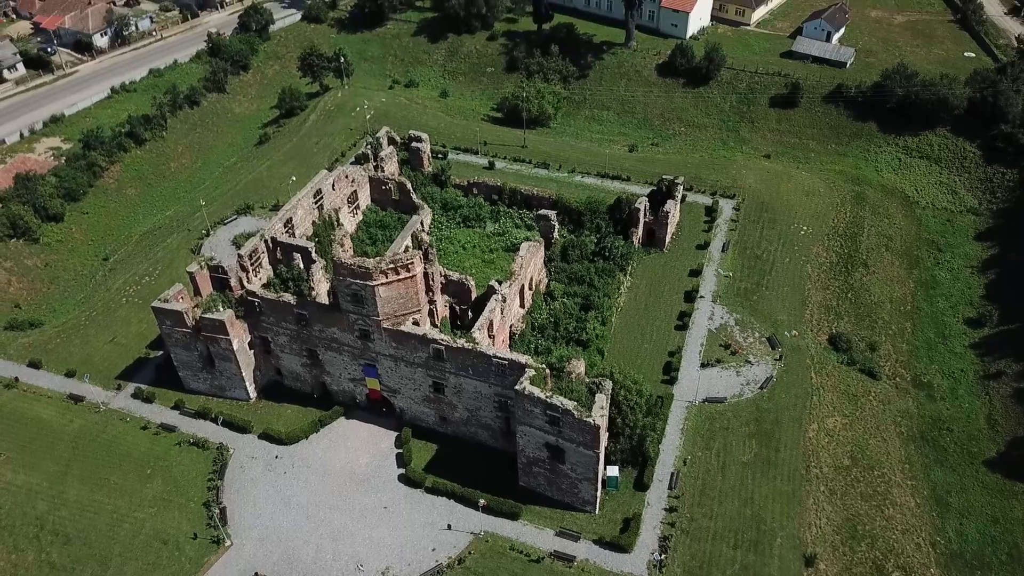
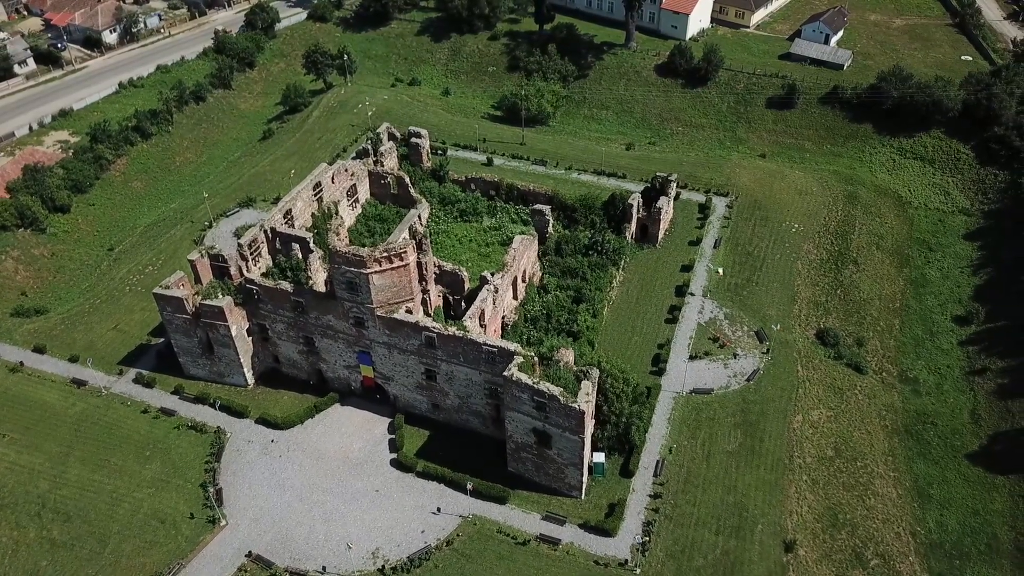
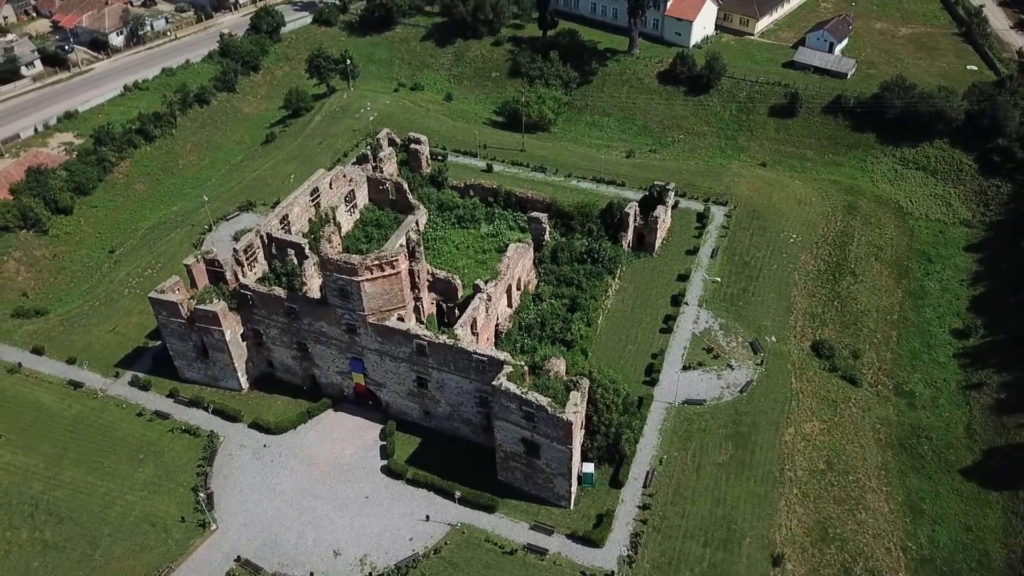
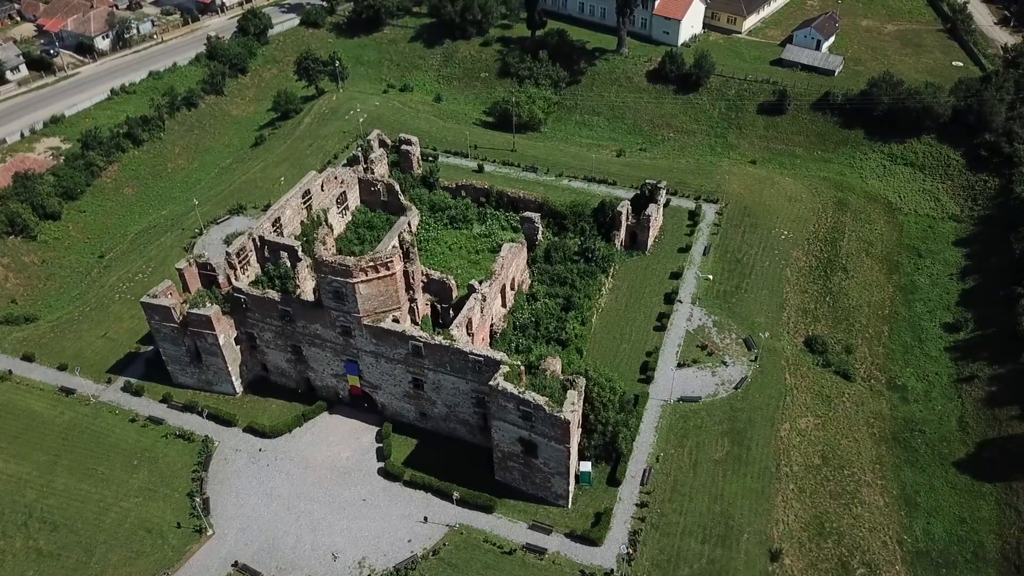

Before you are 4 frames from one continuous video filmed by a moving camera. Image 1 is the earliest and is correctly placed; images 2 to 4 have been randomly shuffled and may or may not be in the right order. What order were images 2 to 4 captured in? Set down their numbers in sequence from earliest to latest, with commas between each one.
2, 4, 3
